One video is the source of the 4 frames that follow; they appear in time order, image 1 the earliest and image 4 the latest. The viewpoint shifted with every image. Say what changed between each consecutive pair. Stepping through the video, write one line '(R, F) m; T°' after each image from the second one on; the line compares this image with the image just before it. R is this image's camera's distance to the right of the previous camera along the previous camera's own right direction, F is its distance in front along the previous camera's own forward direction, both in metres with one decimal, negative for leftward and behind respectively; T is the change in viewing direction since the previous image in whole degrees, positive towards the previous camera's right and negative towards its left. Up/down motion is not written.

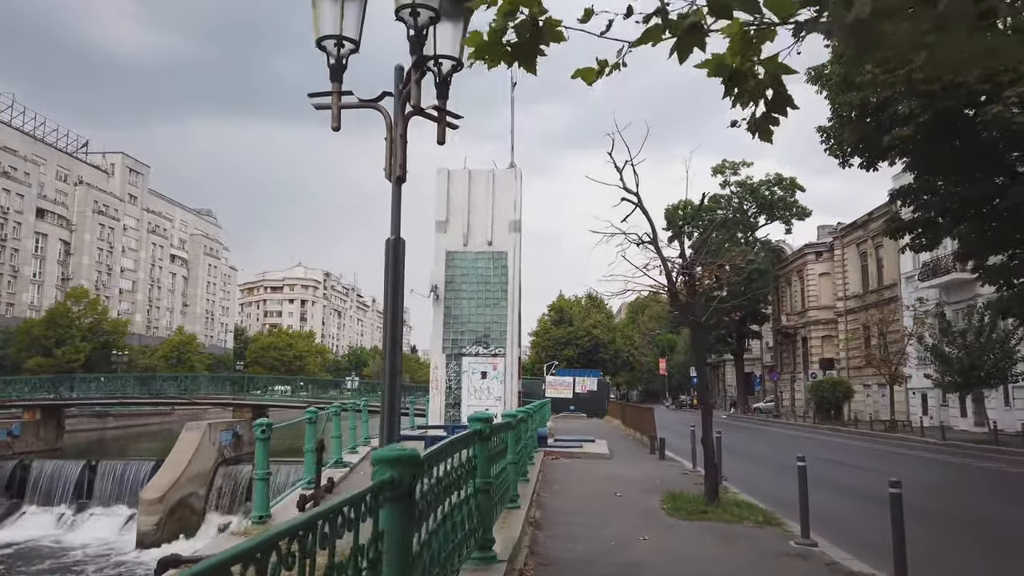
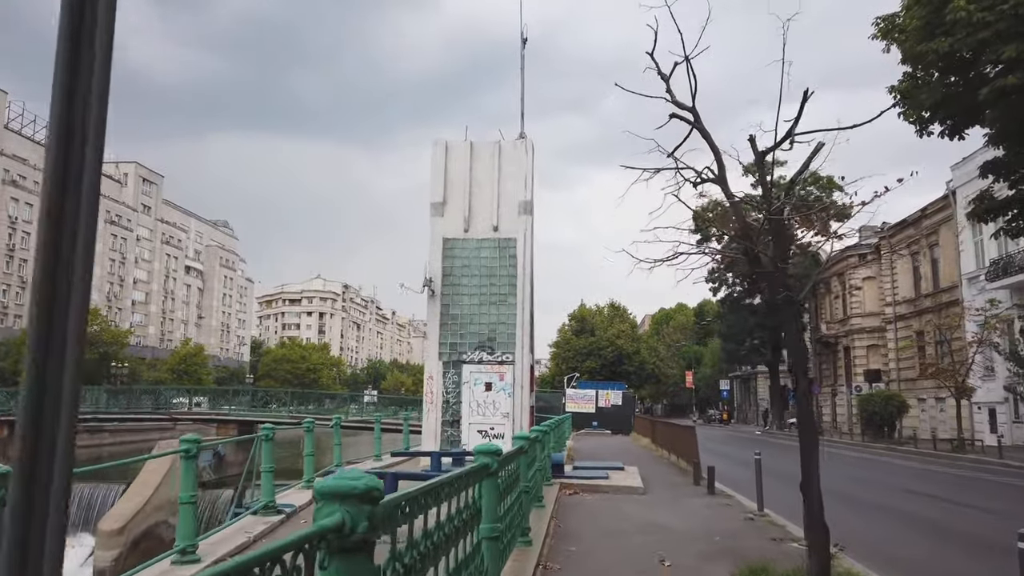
(+0.2, +2.8) m; -2°
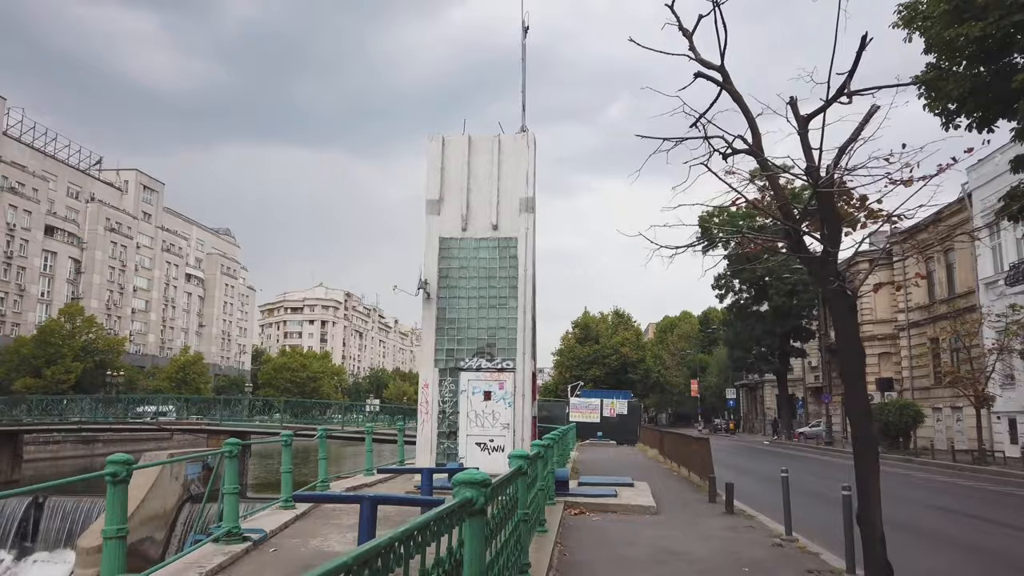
(0.0, +0.8) m; 0°
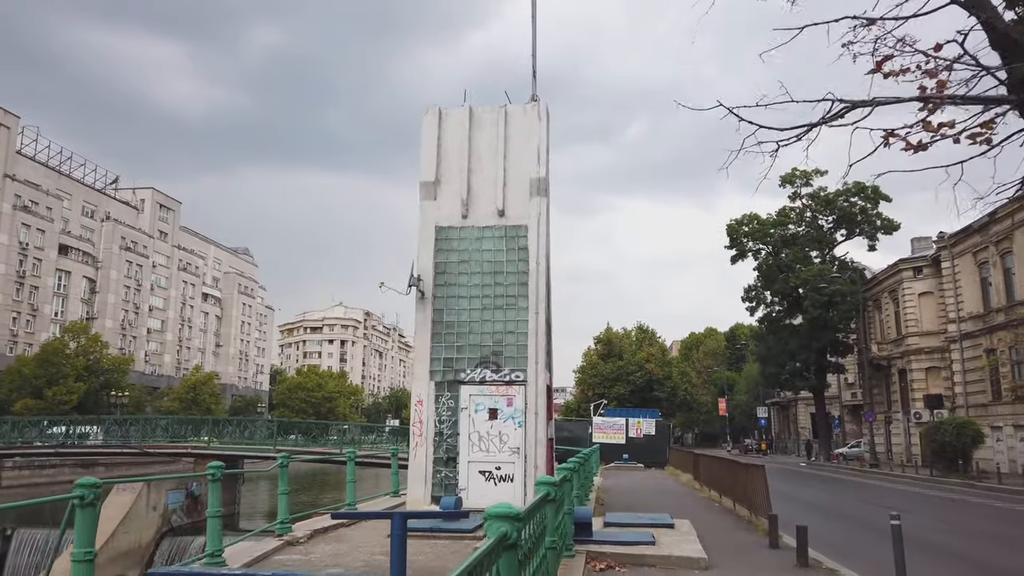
(+0.2, +2.1) m; -2°
